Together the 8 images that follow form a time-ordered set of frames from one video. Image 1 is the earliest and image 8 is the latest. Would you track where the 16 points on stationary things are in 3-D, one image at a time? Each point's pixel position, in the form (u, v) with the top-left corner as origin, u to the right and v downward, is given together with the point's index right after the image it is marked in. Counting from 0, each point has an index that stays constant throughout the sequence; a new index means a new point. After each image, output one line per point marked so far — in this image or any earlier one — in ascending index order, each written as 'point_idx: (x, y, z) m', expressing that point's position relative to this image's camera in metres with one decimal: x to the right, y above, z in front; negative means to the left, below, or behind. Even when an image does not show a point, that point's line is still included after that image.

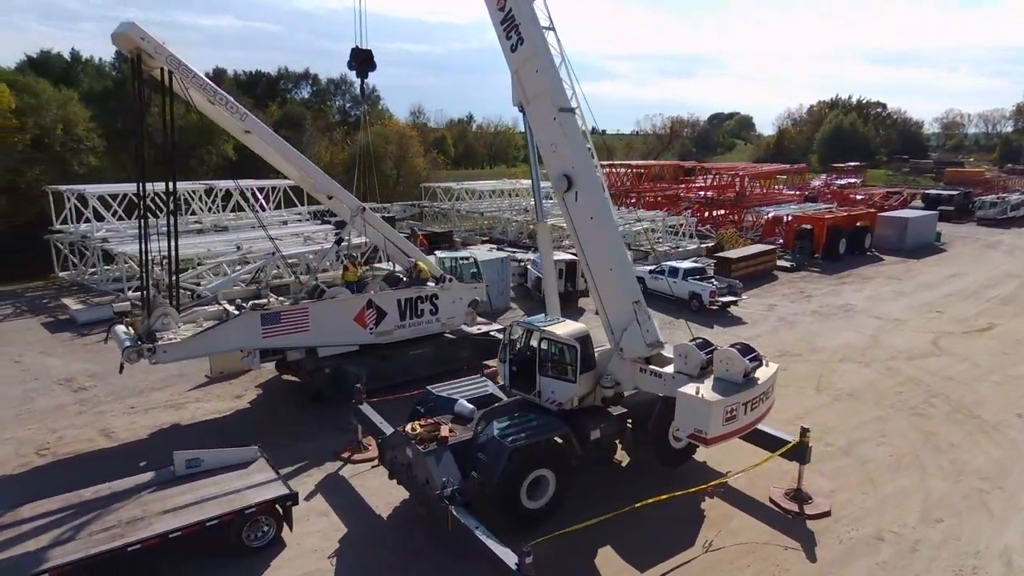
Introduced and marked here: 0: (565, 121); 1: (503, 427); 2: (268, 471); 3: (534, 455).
0: (+0.8, +2.6, +9.5) m
1: (-0.1, -2.0, +9.0) m
2: (-3.6, -2.7, +9.3) m
3: (+0.3, -2.3, +8.6) m
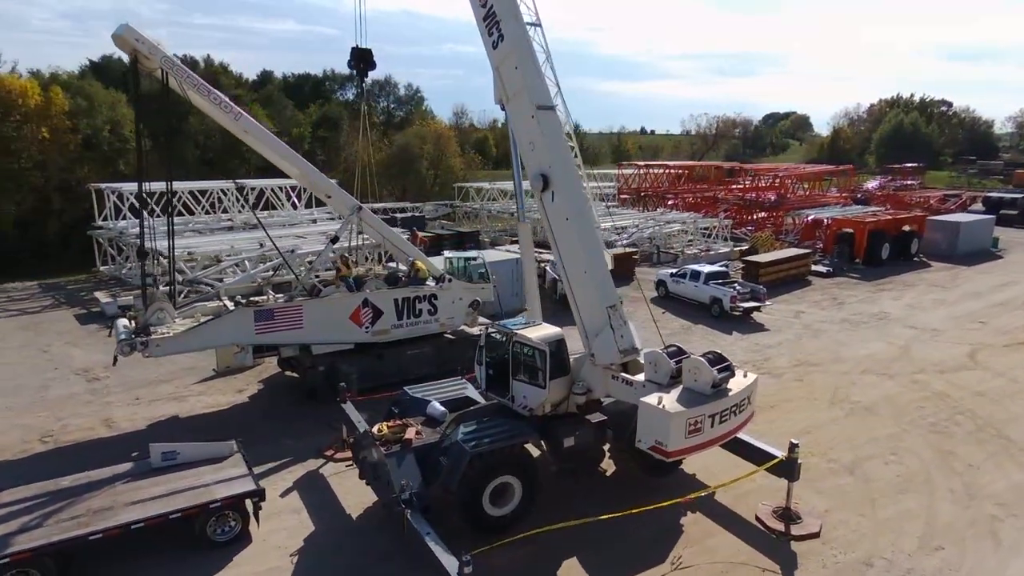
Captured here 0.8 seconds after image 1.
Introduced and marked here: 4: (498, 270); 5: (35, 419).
0: (+0.5, +2.5, +9.3) m
1: (-0.6, -2.0, +8.8) m
2: (-4.1, -2.7, +9.4) m
3: (-0.2, -2.3, +8.4) m
4: (-0.9, +0.5, +20.0) m
5: (-9.7, -2.7, +12.6) m
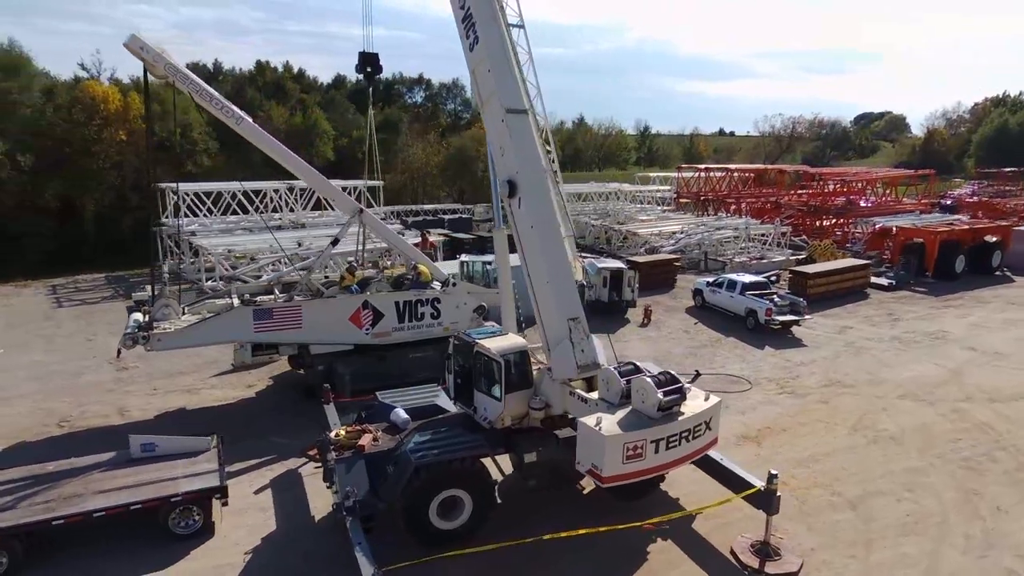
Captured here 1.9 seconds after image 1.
0: (0.0, +2.4, +9.0) m
1: (-1.3, -2.1, +8.6) m
2: (-4.6, -2.7, +9.6) m
3: (-0.9, -2.4, +8.2) m
4: (-0.1, +0.4, +19.8) m
5: (-9.8, -2.5, +13.5) m
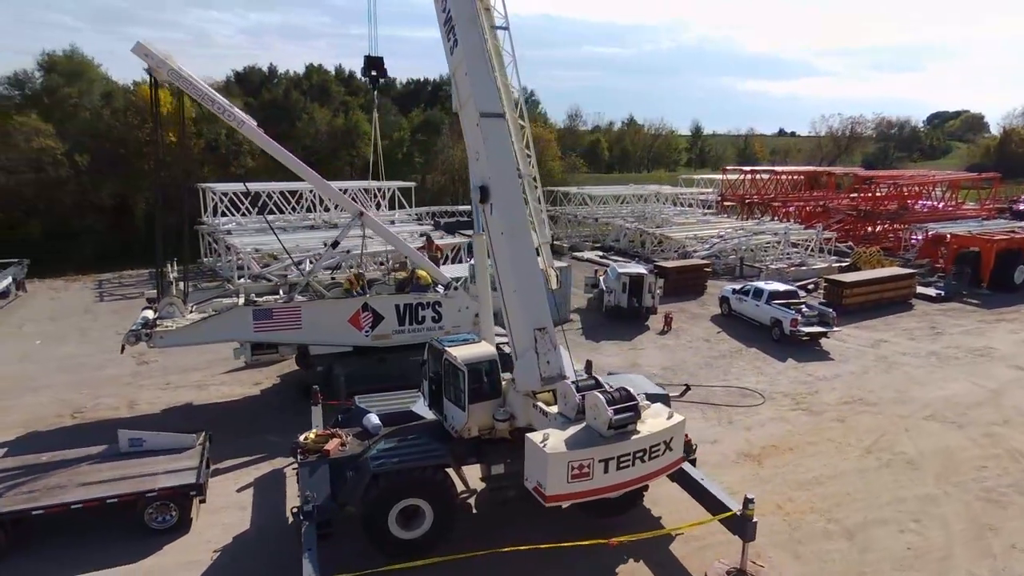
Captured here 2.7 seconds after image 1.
0: (-0.3, +2.3, +8.8) m
1: (-1.7, -2.2, +8.6) m
2: (-5.0, -2.7, +9.8) m
3: (-1.4, -2.5, +8.1) m
4: (+0.4, +0.3, +19.6) m
5: (-9.9, -2.4, +14.2) m
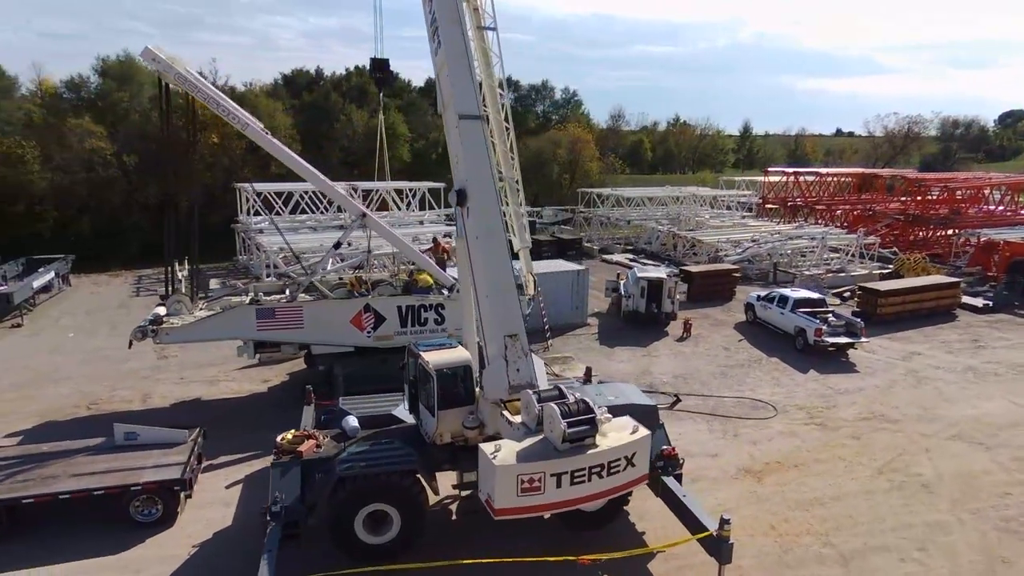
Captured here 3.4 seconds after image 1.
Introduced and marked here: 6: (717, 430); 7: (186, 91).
0: (-0.6, +2.2, +8.7) m
1: (-2.1, -2.2, +8.5) m
2: (-5.3, -2.7, +10.1) m
3: (-1.8, -2.6, +8.1) m
4: (+0.8, +0.2, +19.4) m
5: (-9.8, -2.4, +14.7) m
6: (+4.3, -3.0, +13.0) m
7: (-6.3, +3.8, +12.0) m
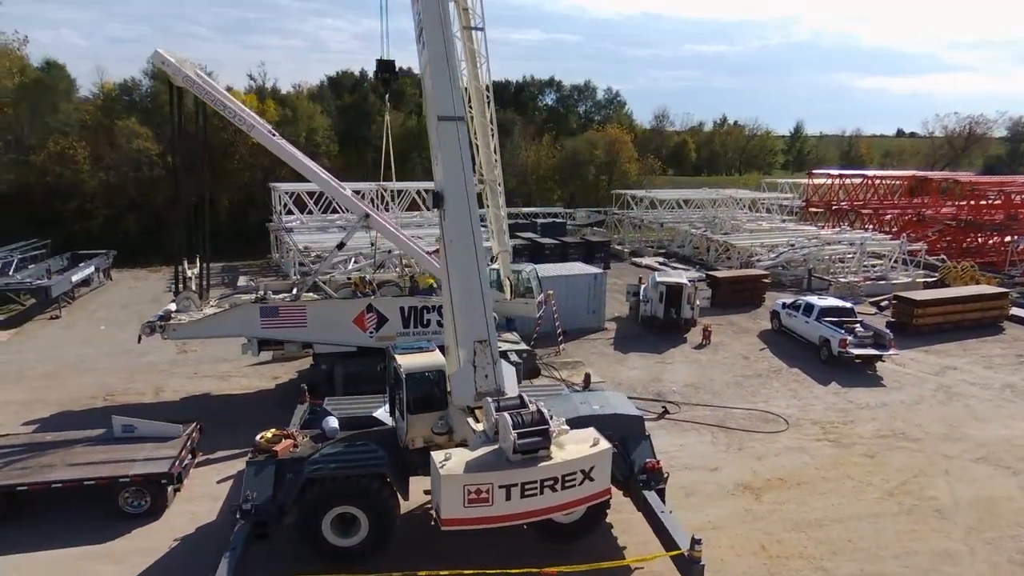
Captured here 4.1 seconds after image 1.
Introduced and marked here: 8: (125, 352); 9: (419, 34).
0: (-0.9, +2.2, +8.6) m
1: (-2.5, -2.3, +8.5) m
2: (-5.6, -2.7, +10.3) m
3: (-2.3, -2.6, +8.0) m
4: (+1.3, +0.1, +19.2) m
5: (-9.7, -2.2, +15.3) m
6: (+4.2, -3.1, +12.5) m
7: (-6.3, +3.9, +12.3) m
8: (-10.9, -1.8, +17.4) m
9: (-1.4, +3.7, +9.1) m
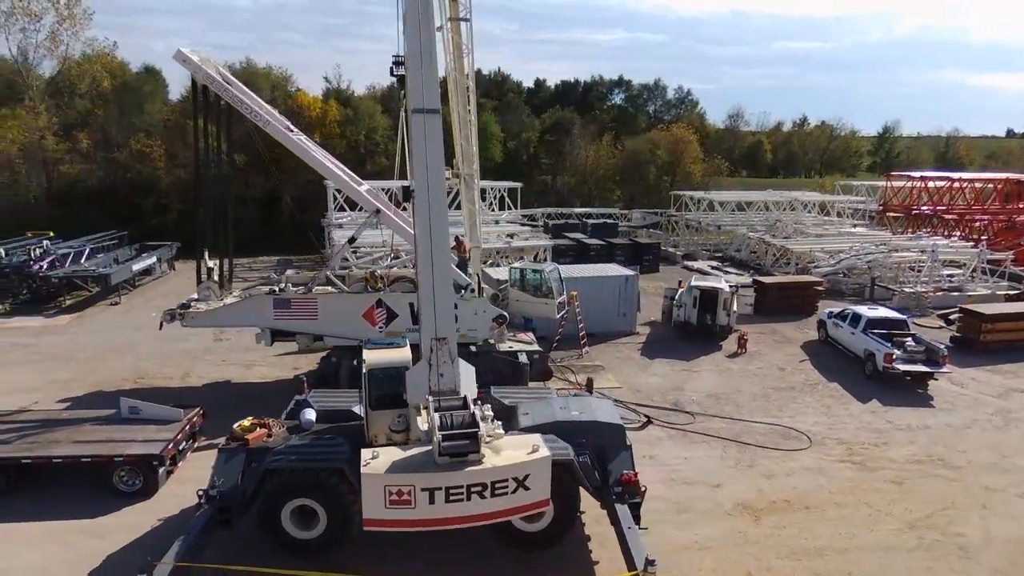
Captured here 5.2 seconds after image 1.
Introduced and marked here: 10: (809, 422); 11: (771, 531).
0: (-1.3, +2.2, +8.4) m
1: (-3.0, -2.2, +8.6) m
2: (-5.8, -2.5, +10.7) m
3: (-2.8, -2.5, +8.0) m
4: (+2.1, 0.0, +18.7) m
5: (-9.4, -2.0, +16.1) m
6: (+4.1, -3.2, +11.8) m
7: (-6.1, +4.1, +12.7) m
8: (-10.2, -1.5, +18.4) m
9: (-1.6, +3.7, +9.0) m
10: (+6.4, -2.9, +13.4) m
11: (+4.0, -3.7, +9.5) m
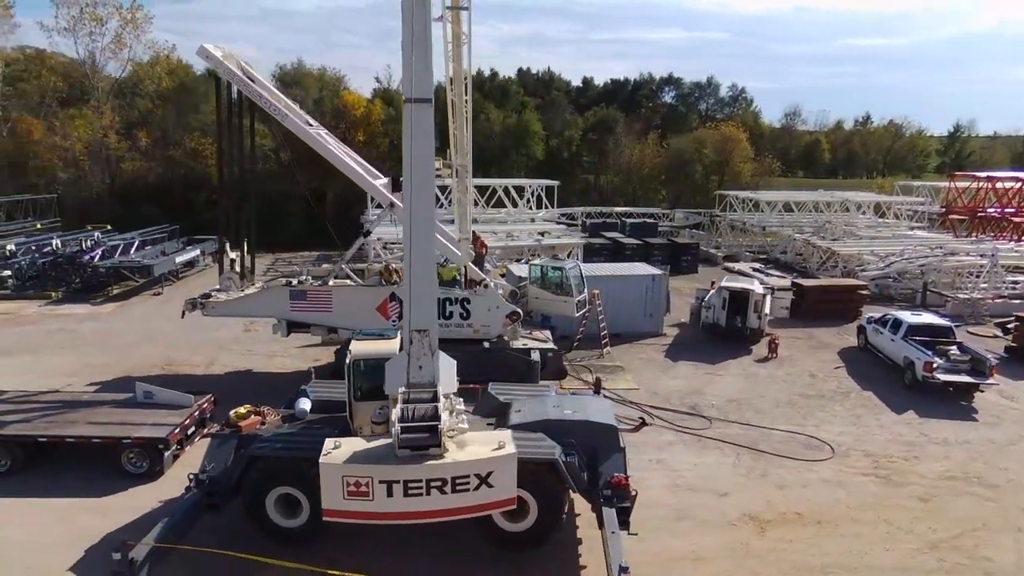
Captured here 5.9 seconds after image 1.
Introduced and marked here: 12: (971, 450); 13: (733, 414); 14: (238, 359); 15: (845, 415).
0: (-1.4, +2.4, +8.3) m
1: (-3.1, -2.0, +8.6) m
2: (-5.8, -2.3, +10.9) m
3: (-3.0, -2.3, +8.1) m
4: (+2.8, +0.1, +18.3) m
5: (-8.9, -1.7, +16.7) m
6: (+4.2, -3.2, +11.2) m
7: (-5.8, +4.3, +13.0) m
8: (-9.6, -1.2, +19.0) m
9: (-1.7, +3.9, +8.9) m
10: (+6.6, -2.9, +12.7) m
11: (+3.8, -3.7, +9.0) m
12: (+8.9, -3.1, +12.0) m
13: (+4.8, -2.7, +13.4) m
14: (-7.1, -1.8, +16.1) m
15: (+7.3, -2.8, +13.5) m
